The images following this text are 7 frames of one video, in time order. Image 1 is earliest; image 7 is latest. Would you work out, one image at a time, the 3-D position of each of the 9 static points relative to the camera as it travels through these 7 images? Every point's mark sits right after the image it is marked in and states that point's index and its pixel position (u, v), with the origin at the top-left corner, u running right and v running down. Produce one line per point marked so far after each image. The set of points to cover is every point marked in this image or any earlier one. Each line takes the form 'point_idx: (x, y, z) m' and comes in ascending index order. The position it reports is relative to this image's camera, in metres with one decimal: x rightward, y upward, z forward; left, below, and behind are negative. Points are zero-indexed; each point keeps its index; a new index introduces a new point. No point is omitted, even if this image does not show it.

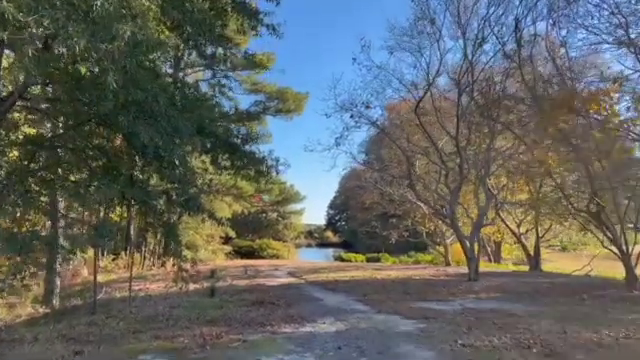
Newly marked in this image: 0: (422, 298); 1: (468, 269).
0: (+2.4, -2.7, +13.6) m
1: (+4.3, -2.6, +17.2) m
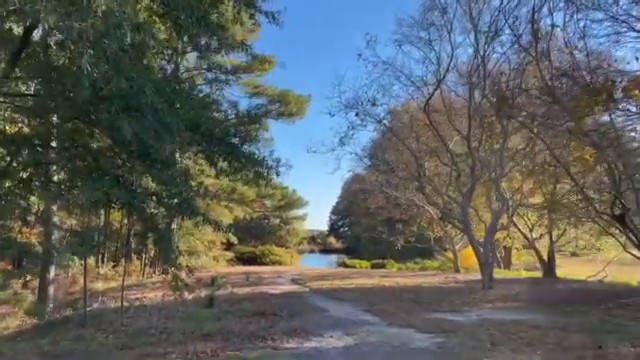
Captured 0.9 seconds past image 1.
0: (+2.5, -2.7, +12.7) m
1: (+4.4, -2.6, +16.3) m
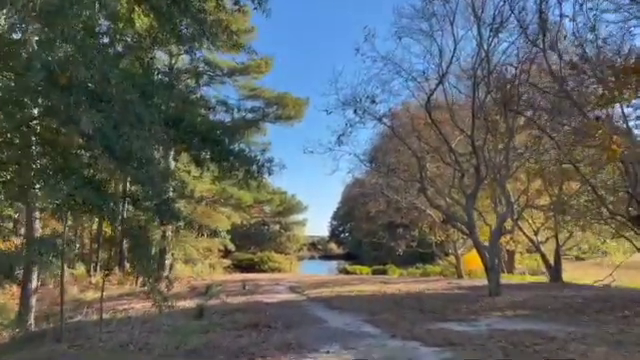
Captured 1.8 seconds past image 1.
0: (+2.4, -2.7, +11.9) m
1: (+4.4, -2.6, +15.4) m
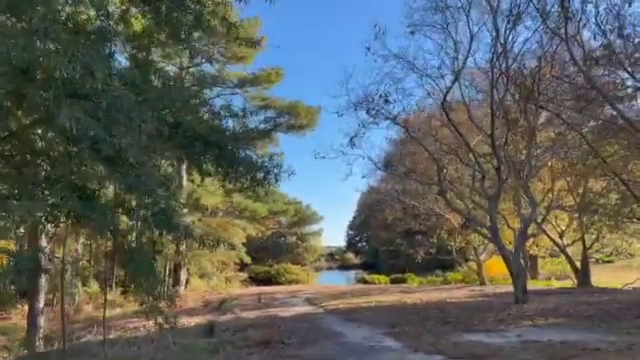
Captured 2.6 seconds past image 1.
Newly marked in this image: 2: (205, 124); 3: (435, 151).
0: (+2.7, -2.8, +11.1) m
1: (+4.8, -2.7, +14.6) m
2: (-1.8, +0.9, +9.3) m
3: (+3.3, +0.8, +16.8) m
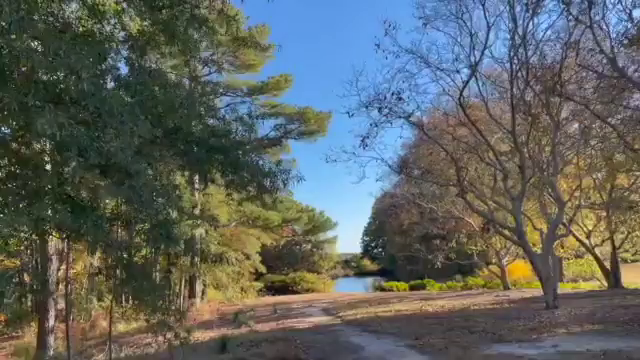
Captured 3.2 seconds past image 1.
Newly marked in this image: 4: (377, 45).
0: (+3.0, -2.7, +10.3) m
1: (+5.2, -2.6, +13.8) m
2: (-1.6, +0.8, +8.7) m
3: (+3.6, +0.8, +16.1) m
4: (+1.4, +3.3, +14.5) m
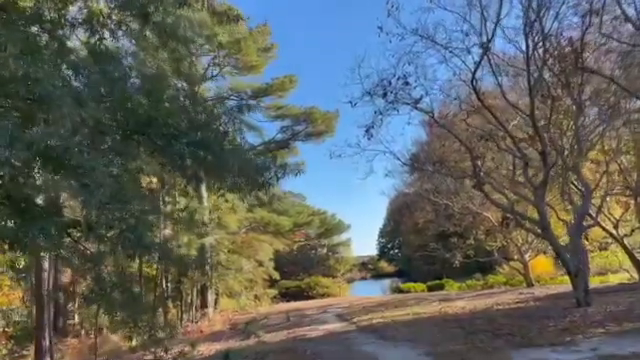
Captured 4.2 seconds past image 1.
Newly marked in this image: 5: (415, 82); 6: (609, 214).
0: (+3.2, -2.5, +9.3) m
1: (+5.4, -2.3, +12.7) m
2: (-1.7, +0.8, +7.8) m
3: (+3.7, +1.0, +15.1) m
4: (+1.3, +3.4, +13.5) m
5: (+2.2, +2.2, +13.6) m
6: (+9.3, -1.2, +19.3) m
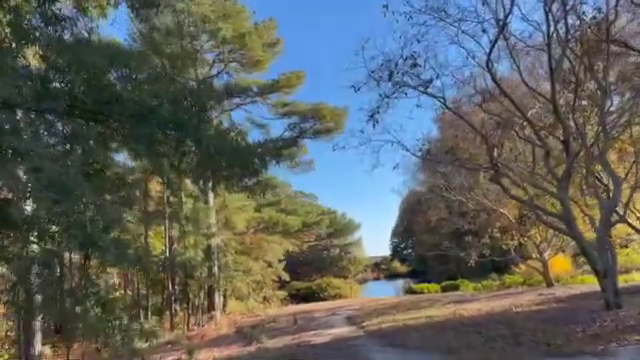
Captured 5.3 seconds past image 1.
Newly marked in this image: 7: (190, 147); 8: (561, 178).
0: (+3.2, -2.4, +8.2) m
1: (+5.5, -2.1, +11.6) m
2: (-1.7, +0.9, +6.9) m
3: (+3.8, +1.2, +14.0) m
4: (+1.4, +3.6, +12.5) m
5: (+2.2, +2.3, +12.6) m
6: (+9.5, -0.9, +18.1) m
7: (-1.4, +0.3, +7.0) m
8: (+4.8, 0.0, +12.1) m
